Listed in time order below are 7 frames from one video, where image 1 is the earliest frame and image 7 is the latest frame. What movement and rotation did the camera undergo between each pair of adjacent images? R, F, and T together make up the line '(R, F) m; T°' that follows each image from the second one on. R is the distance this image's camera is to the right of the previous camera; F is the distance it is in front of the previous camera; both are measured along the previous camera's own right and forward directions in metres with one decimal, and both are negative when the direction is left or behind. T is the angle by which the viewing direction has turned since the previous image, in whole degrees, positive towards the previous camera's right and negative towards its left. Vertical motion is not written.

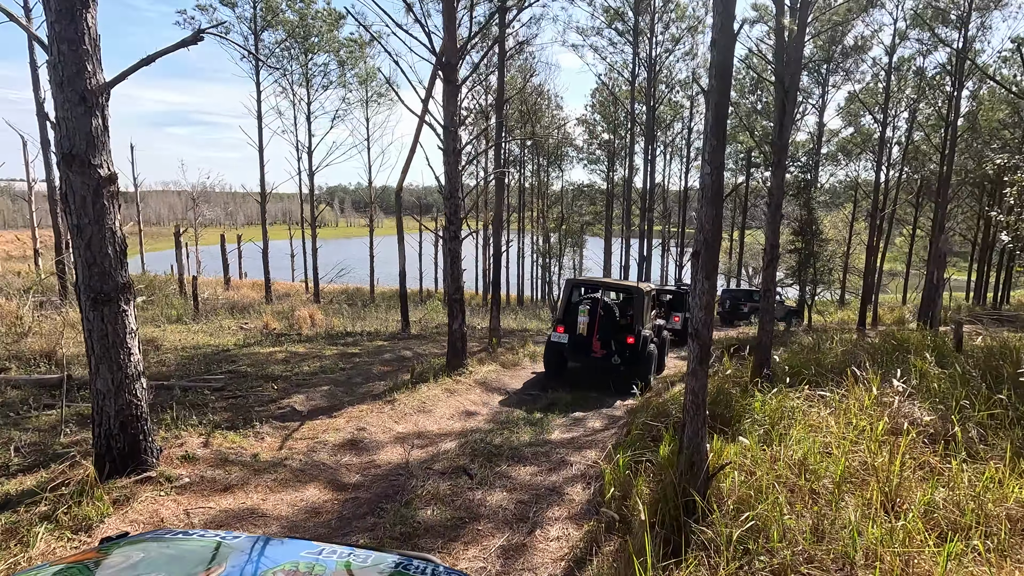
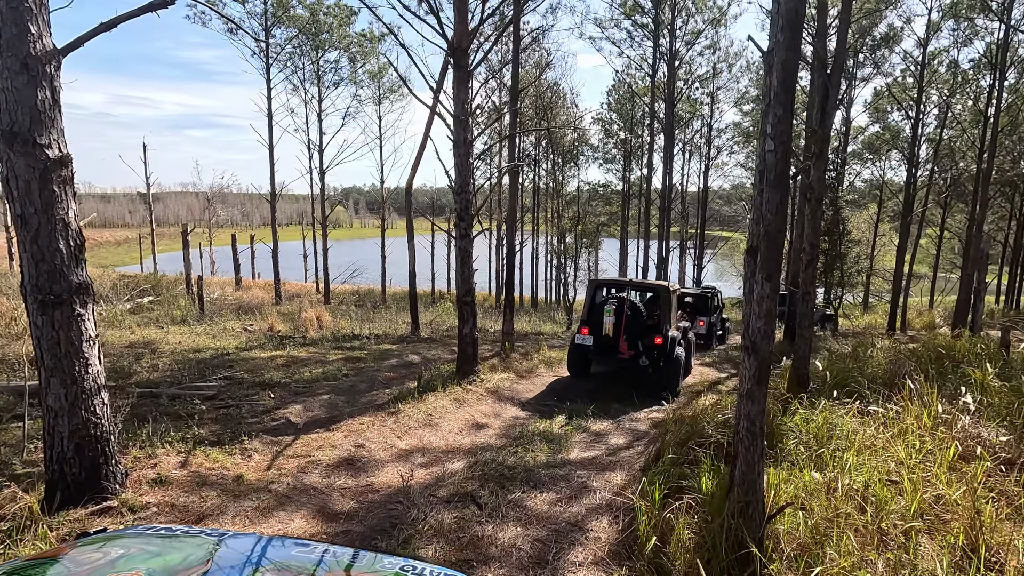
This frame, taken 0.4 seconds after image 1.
(0.0, +0.5) m; -1°
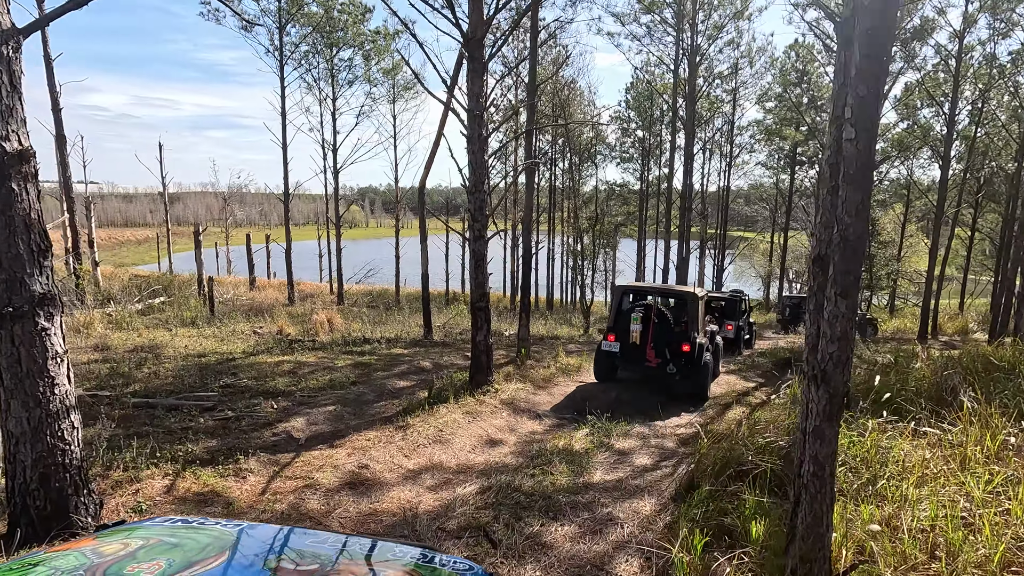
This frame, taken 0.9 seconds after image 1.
(0.0, +0.4) m; -2°
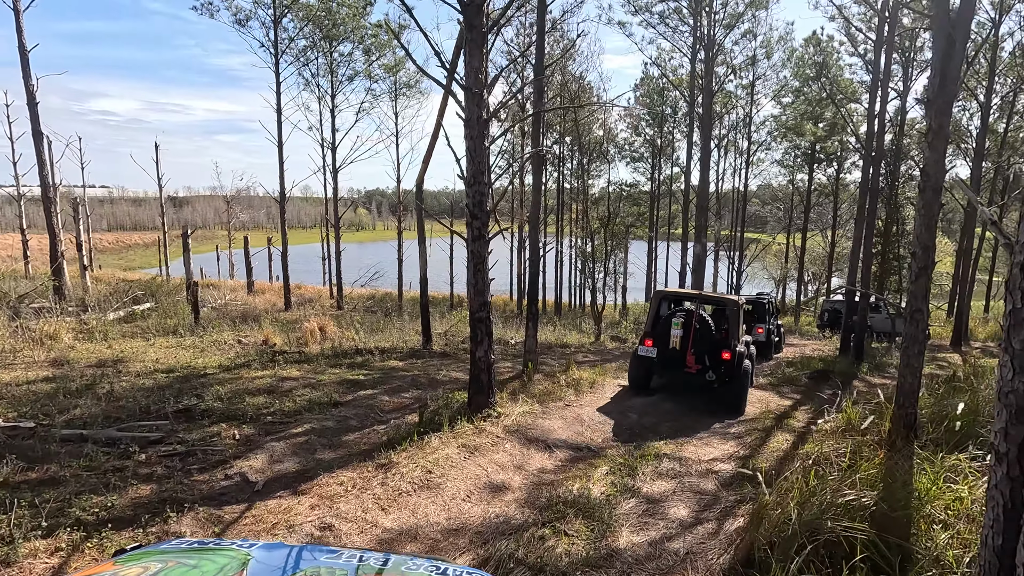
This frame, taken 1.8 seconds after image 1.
(0.0, +0.9) m; -1°
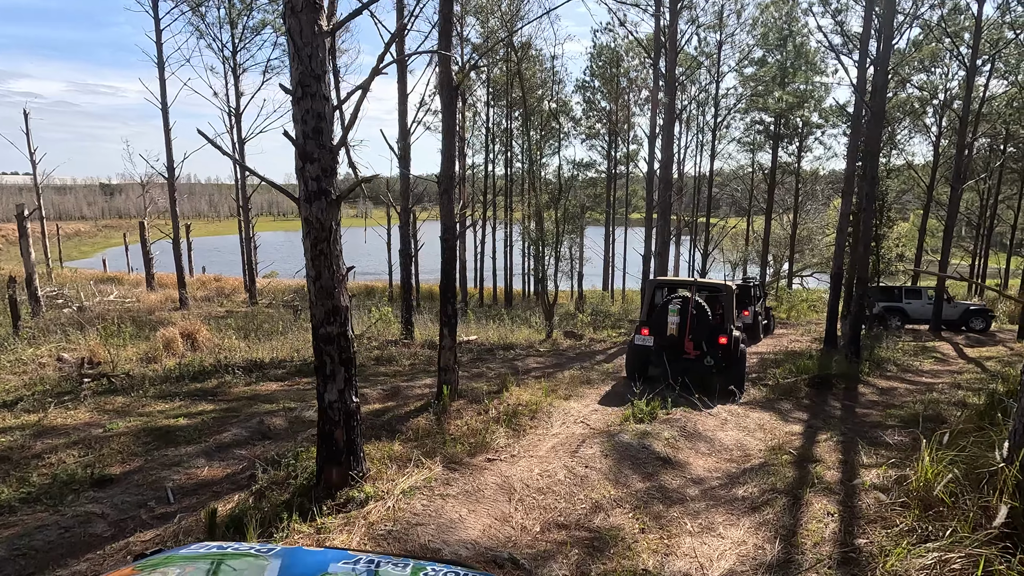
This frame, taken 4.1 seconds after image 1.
(+0.5, +2.3) m; +4°
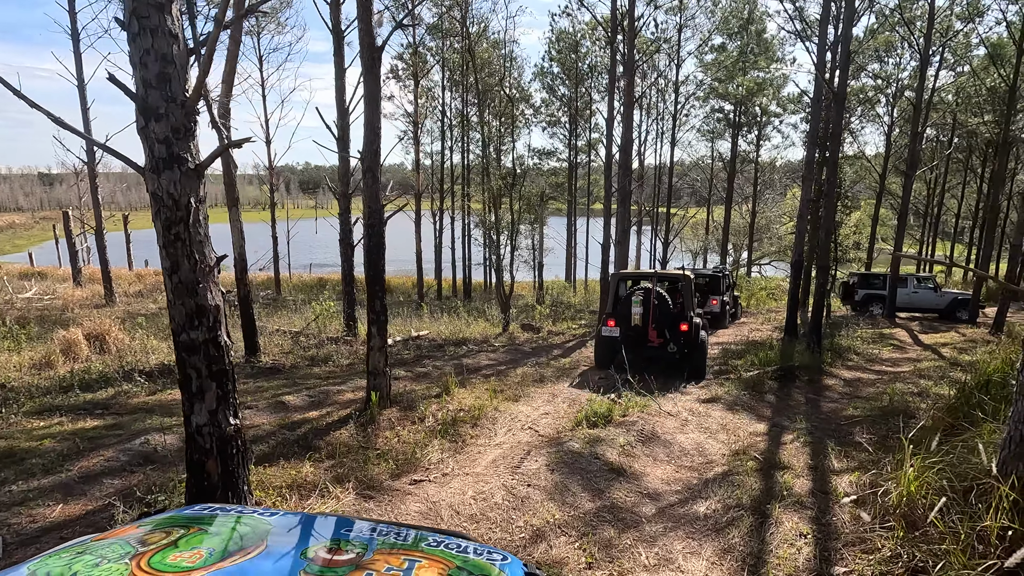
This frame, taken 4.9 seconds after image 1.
(+0.3, +0.6) m; +4°
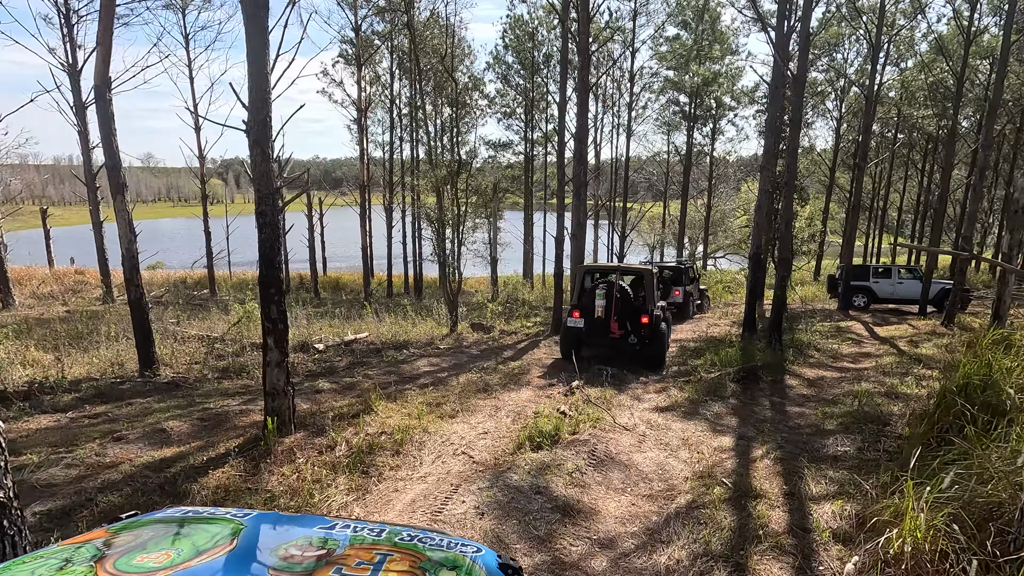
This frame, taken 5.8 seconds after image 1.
(+0.3, +0.8) m; +4°
